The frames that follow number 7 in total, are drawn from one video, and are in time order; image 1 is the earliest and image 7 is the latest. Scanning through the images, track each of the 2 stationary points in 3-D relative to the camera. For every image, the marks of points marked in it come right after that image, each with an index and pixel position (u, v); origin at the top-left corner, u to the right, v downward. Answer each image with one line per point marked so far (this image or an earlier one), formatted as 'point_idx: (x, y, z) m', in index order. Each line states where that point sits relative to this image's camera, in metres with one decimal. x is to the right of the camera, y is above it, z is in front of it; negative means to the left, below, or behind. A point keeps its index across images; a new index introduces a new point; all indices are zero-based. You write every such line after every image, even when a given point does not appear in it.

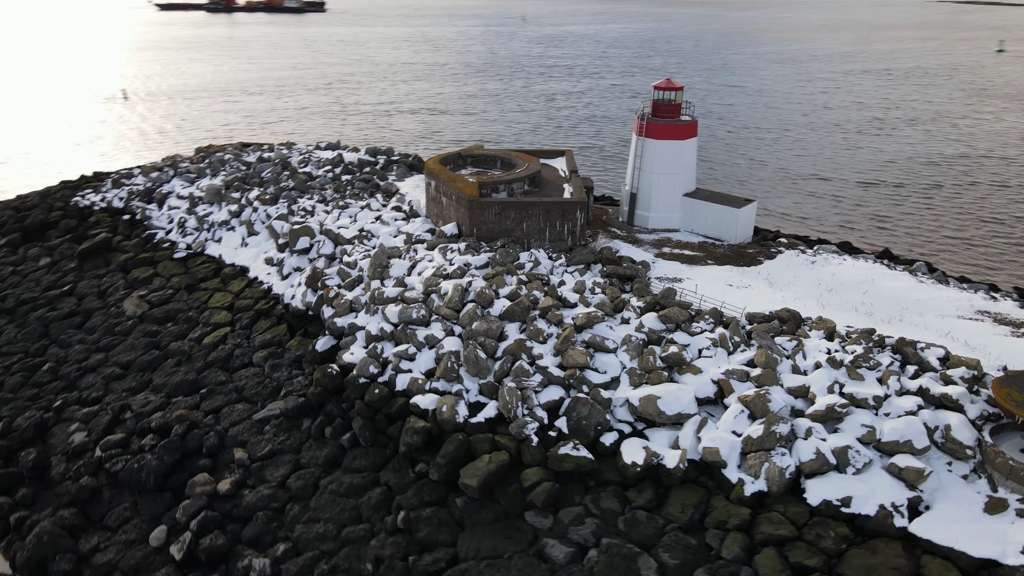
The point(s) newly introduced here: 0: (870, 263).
0: (+9.1, +0.6, +18.6) m
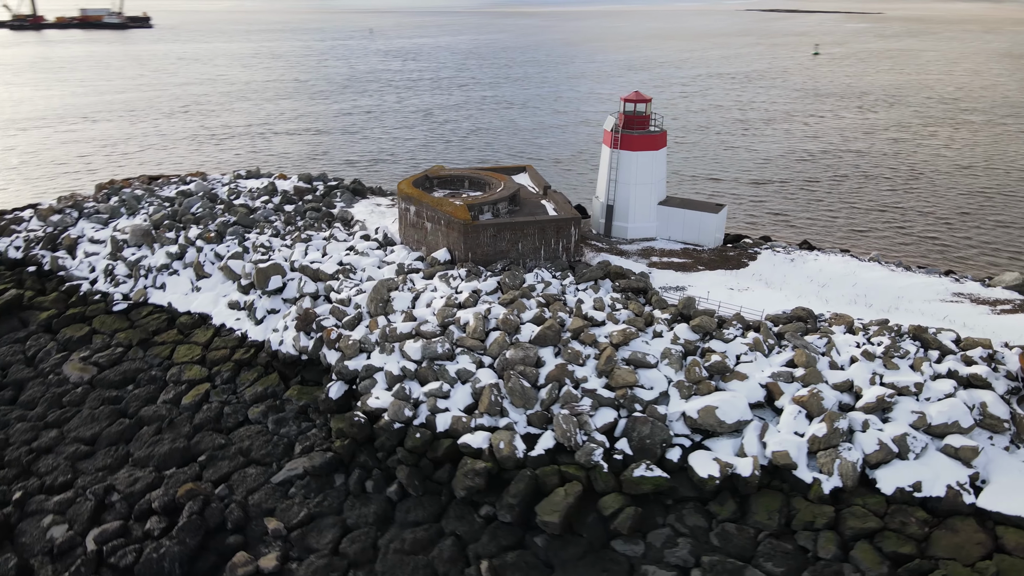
0: (+8.8, +0.9, +19.9) m
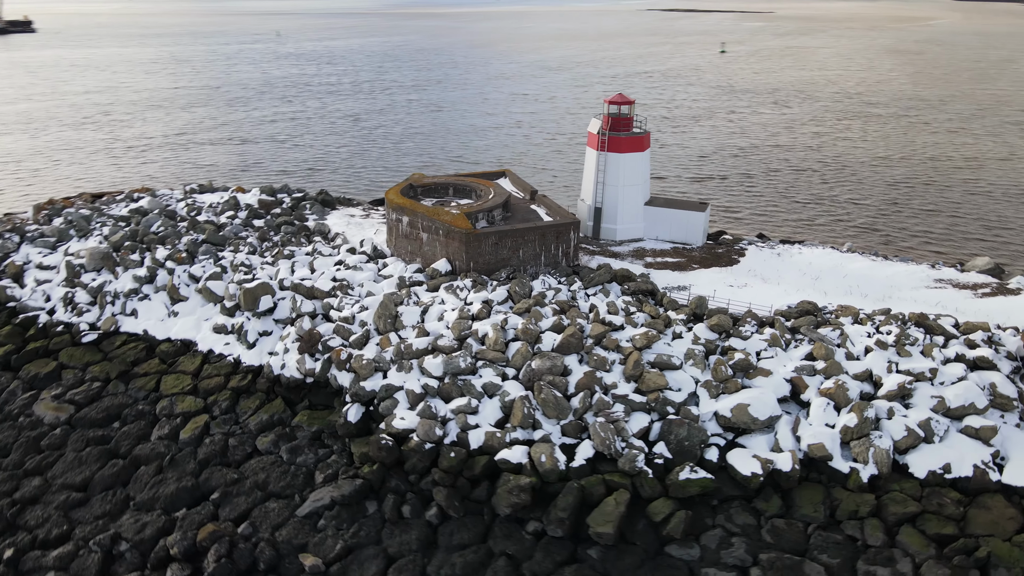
0: (+8.6, +1.1, +20.6) m
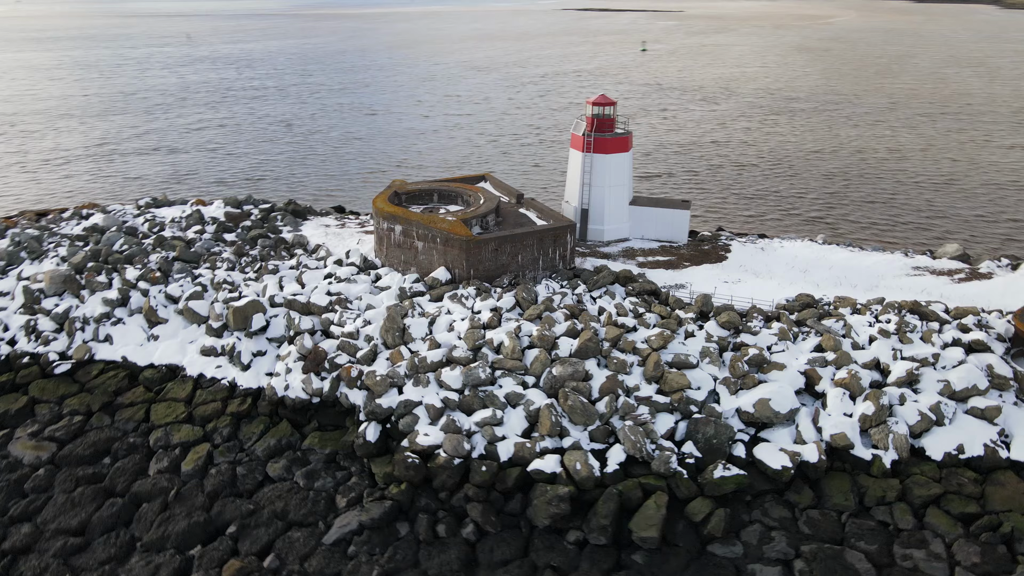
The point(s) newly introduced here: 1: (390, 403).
0: (+8.2, +1.3, +21.2) m
1: (-2.4, -2.2, +14.5) m
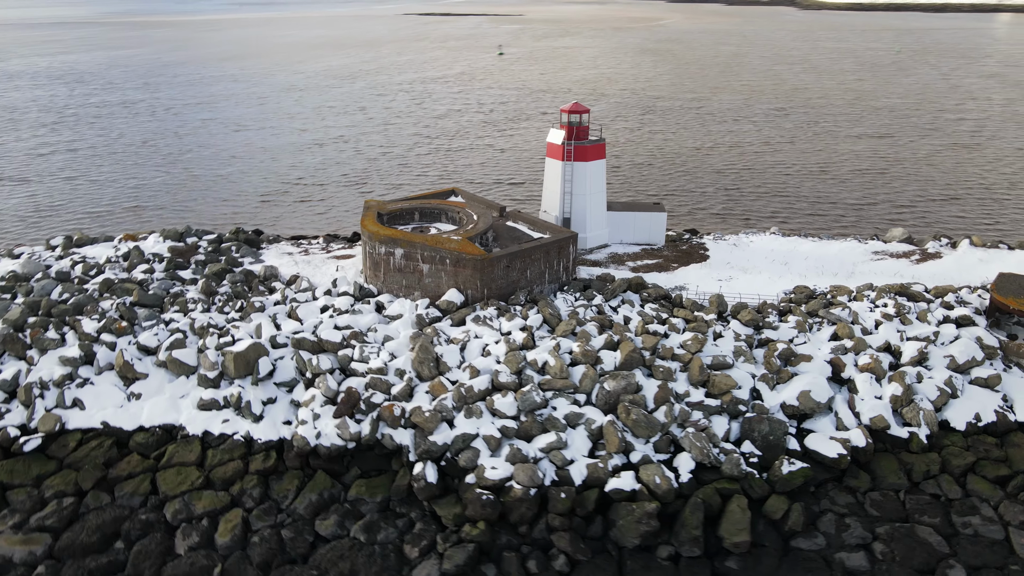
0: (+7.5, +1.6, +22.3) m
1: (-1.3, -2.8, +13.6) m
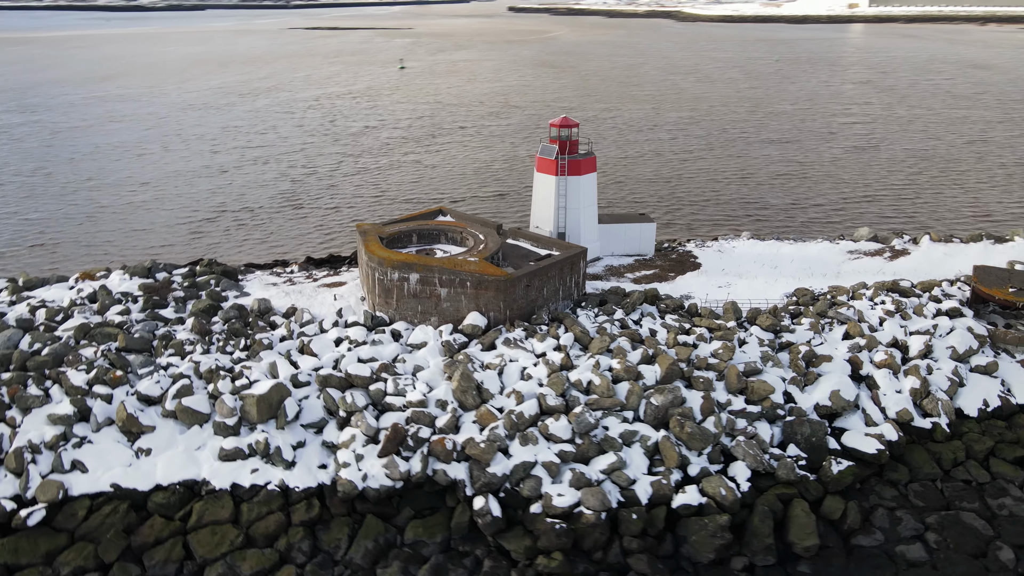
0: (+7.0, +1.4, +22.9) m
1: (-0.2, -3.2, +13.1) m
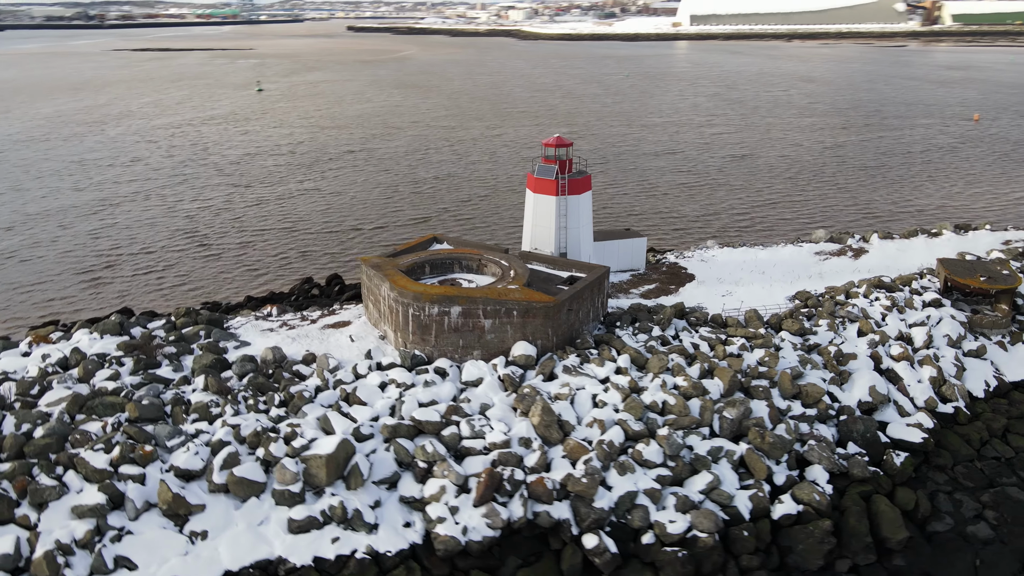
0: (+6.4, +1.2, +23.7) m
1: (+1.6, -3.7, +12.6) m
